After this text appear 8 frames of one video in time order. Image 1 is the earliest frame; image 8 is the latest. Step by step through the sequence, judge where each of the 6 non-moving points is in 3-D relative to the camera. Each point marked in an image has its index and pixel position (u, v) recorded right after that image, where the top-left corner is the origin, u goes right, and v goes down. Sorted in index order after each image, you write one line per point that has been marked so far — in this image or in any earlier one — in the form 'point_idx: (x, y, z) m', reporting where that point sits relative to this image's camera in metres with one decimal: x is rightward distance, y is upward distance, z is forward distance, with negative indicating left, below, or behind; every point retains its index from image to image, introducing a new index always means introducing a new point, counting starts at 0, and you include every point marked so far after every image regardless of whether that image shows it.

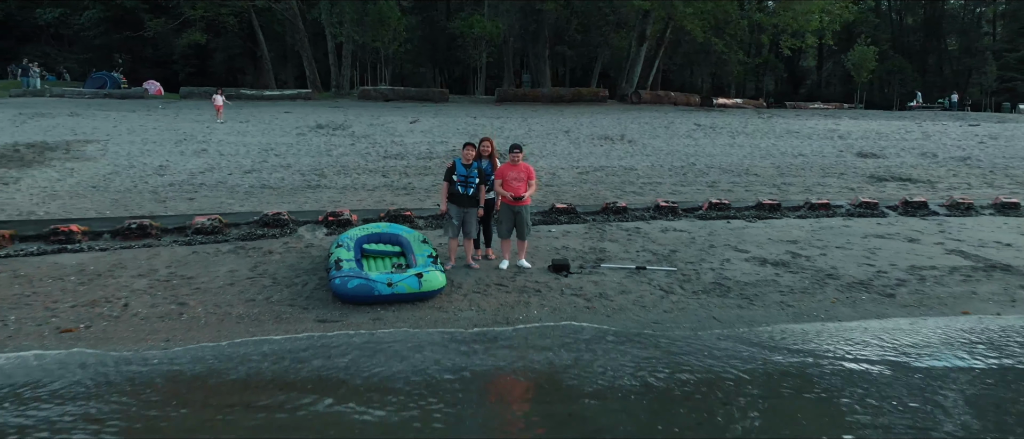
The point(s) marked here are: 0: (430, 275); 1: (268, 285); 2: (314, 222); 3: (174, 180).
0: (-0.6, -0.4, +6.4) m
1: (-1.8, -0.5, +6.6) m
2: (-1.9, 0.0, +8.3) m
3: (-4.2, +0.5, +10.9) m
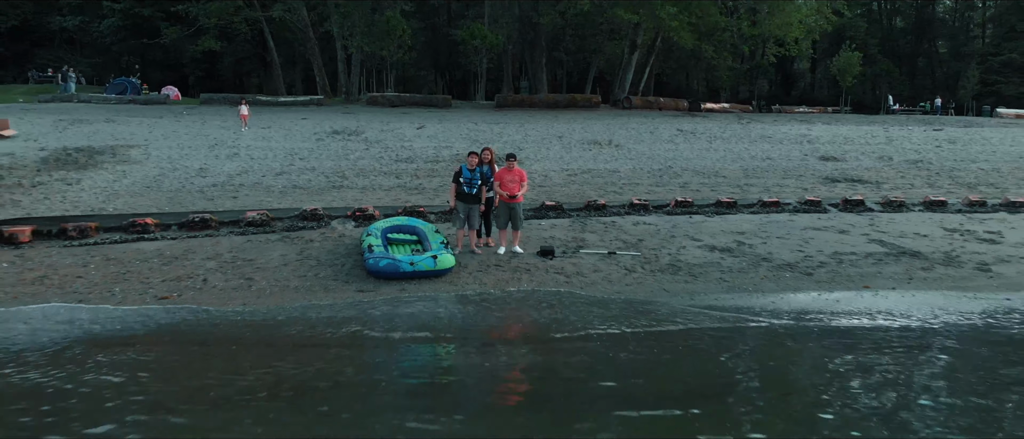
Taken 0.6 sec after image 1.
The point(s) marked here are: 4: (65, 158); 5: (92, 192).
0: (-0.6, -0.3, +8.0) m
1: (-1.8, -0.4, +8.2) m
2: (-1.9, 0.0, +9.9) m
3: (-4.2, +0.5, +12.5) m
4: (-7.5, +1.1, +14.4) m
5: (-5.7, +0.4, +11.8) m
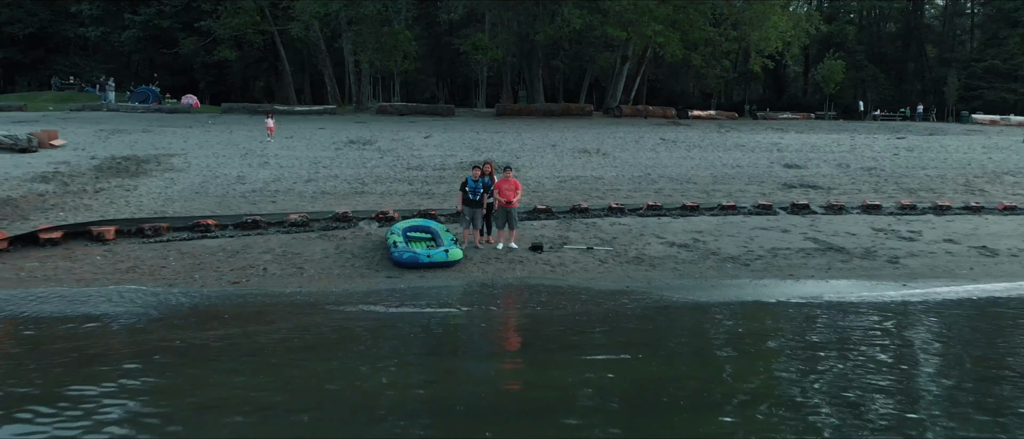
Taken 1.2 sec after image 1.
0: (-0.7, -0.4, +9.9) m
1: (-1.9, -0.5, +10.1) m
2: (-1.9, 0.0, +11.8) m
3: (-4.3, +0.5, +14.4) m
4: (-7.6, +1.1, +16.3) m
5: (-5.7, +0.4, +13.7) m
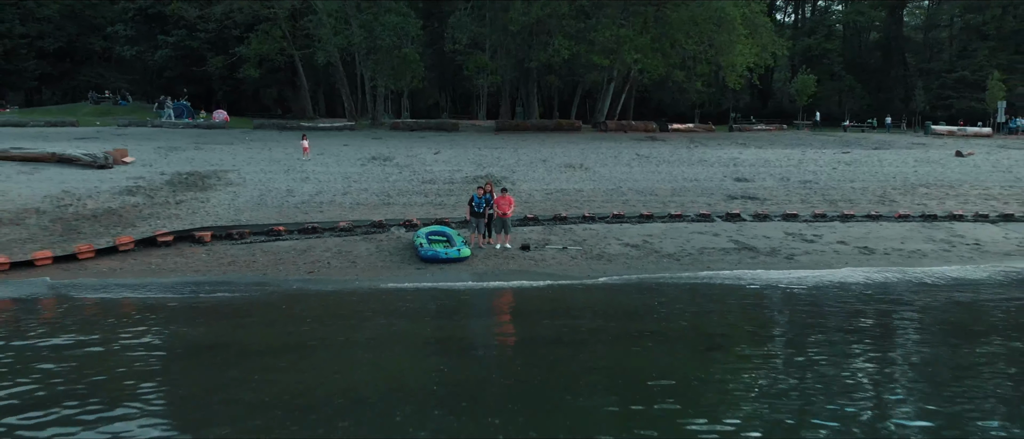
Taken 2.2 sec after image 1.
0: (-0.8, -0.5, +13.4) m
1: (-2.0, -0.6, +13.7) m
2: (-2.0, -0.1, +15.3) m
3: (-4.4, +0.4, +18.0) m
4: (-7.6, +0.9, +19.8) m
5: (-5.8, +0.3, +17.3) m
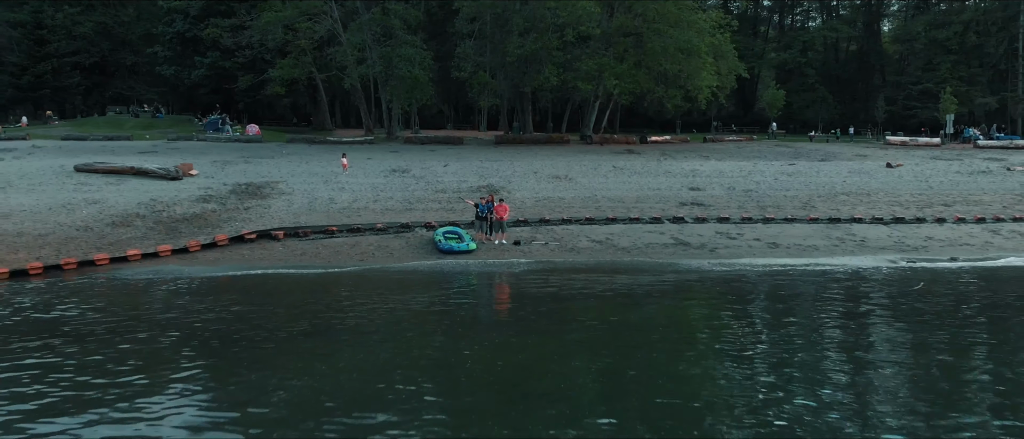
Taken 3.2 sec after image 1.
0: (-0.9, -0.5, +18.3) m
1: (-2.1, -0.6, +18.5) m
2: (-2.2, -0.2, +20.2) m
3: (-4.5, +0.4, +22.8) m
4: (-7.8, +0.9, +24.7) m
5: (-5.9, +0.2, +22.1) m
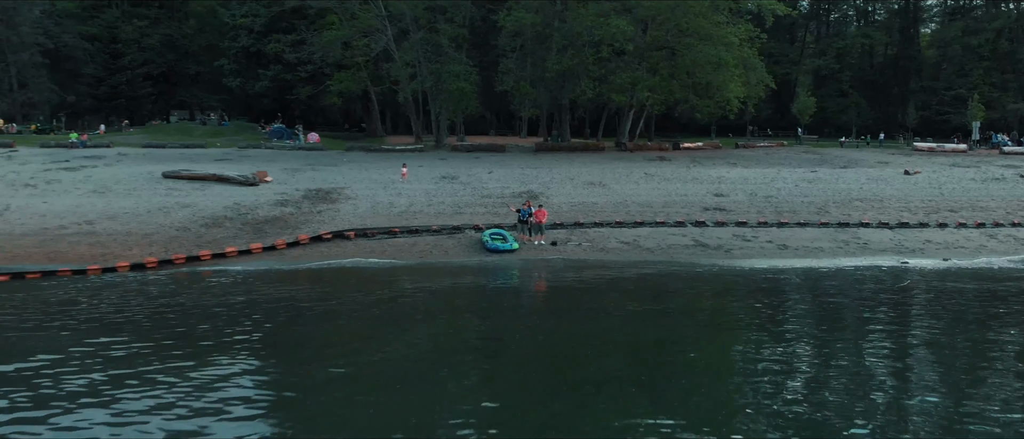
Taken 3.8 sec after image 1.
0: (+0.1, -0.6, +21.1) m
1: (-1.1, -0.7, +21.4) m
2: (-1.1, -0.2, +23.1) m
3: (-3.3, +0.3, +25.8) m
4: (-6.5, +0.8, +27.8) m
5: (-4.8, +0.1, +25.2) m
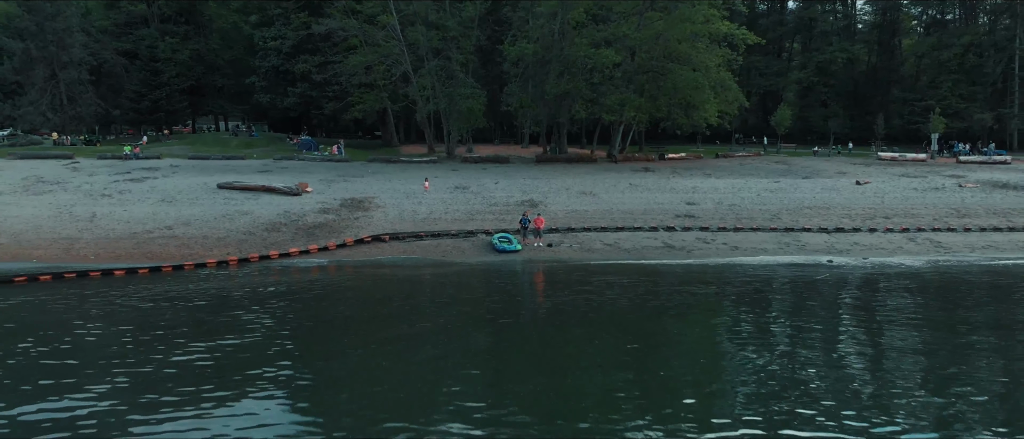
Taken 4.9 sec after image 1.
0: (+0.2, -0.8, +26.4) m
1: (-1.0, -0.9, +26.7) m
2: (-0.9, -0.4, +28.4) m
3: (-3.1, +0.1, +31.1) m
4: (-6.3, +0.6, +33.2) m
5: (-4.6, -0.1, +30.5) m
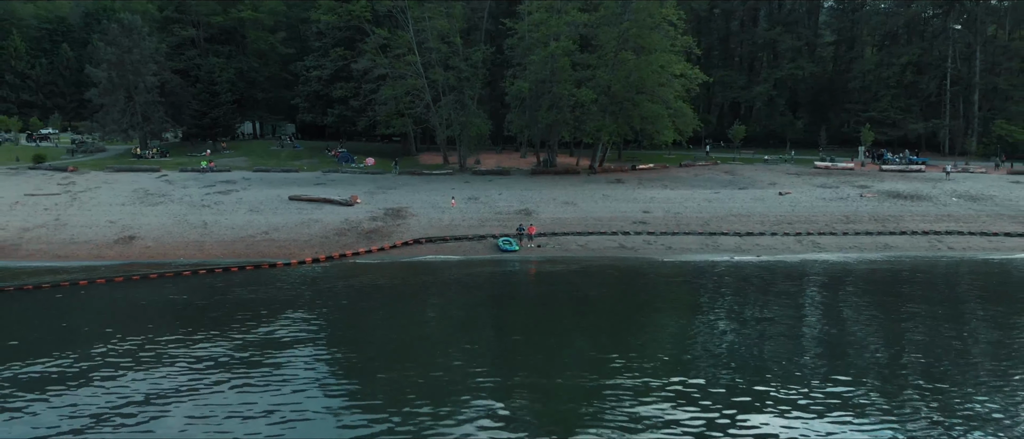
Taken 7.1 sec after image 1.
0: (+0.2, -1.3, +38.1) m
1: (-1.0, -1.4, +38.4) m
2: (-0.9, -0.8, +40.1) m
3: (-3.1, -0.3, +42.8) m
4: (-6.3, +0.3, +44.8) m
5: (-4.6, -0.4, +42.2) m
